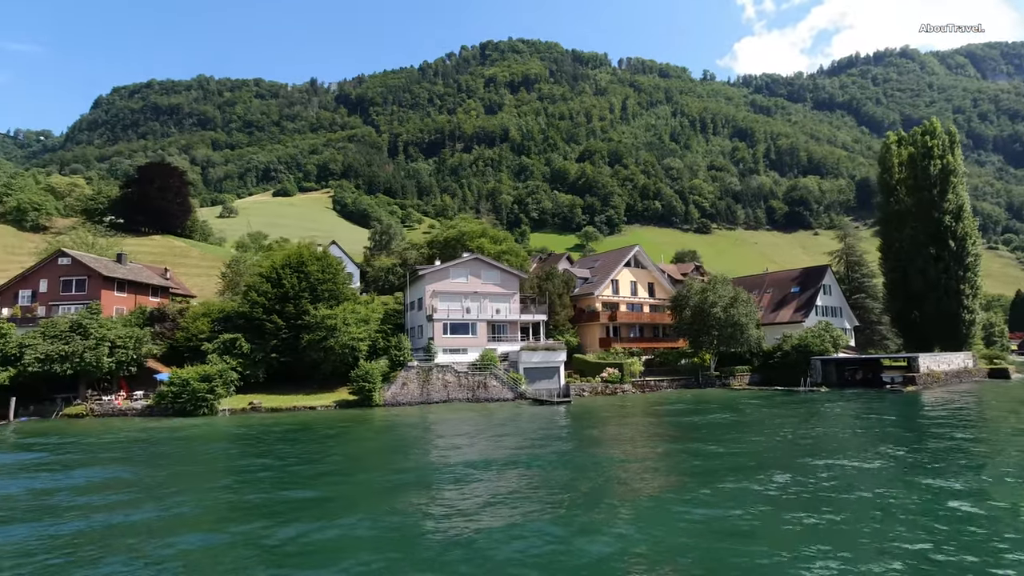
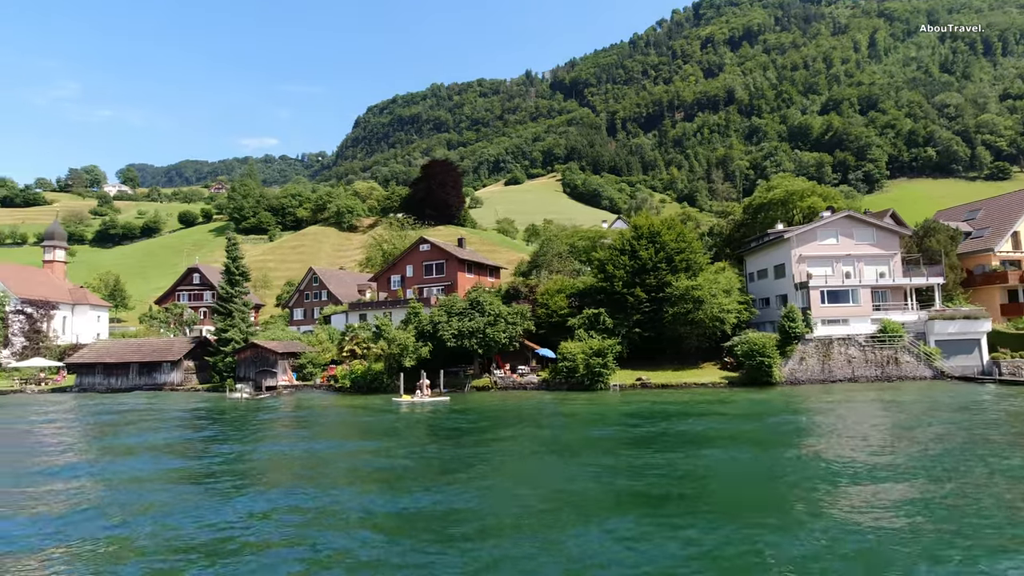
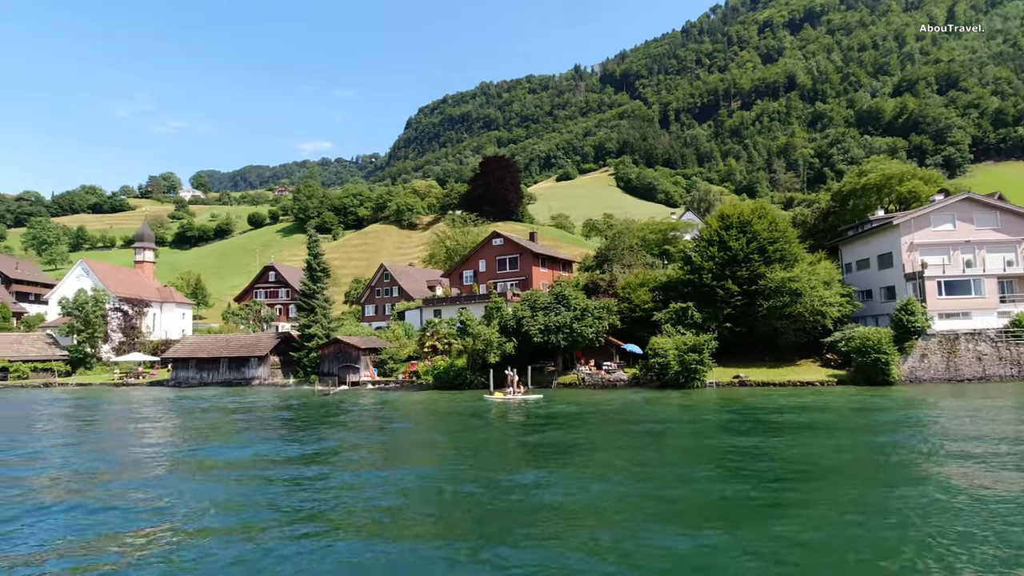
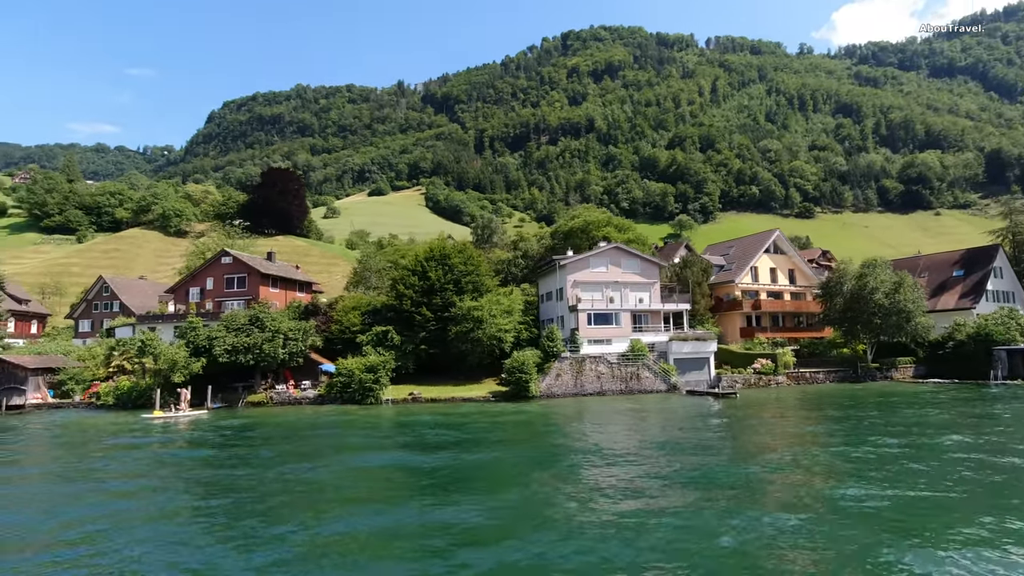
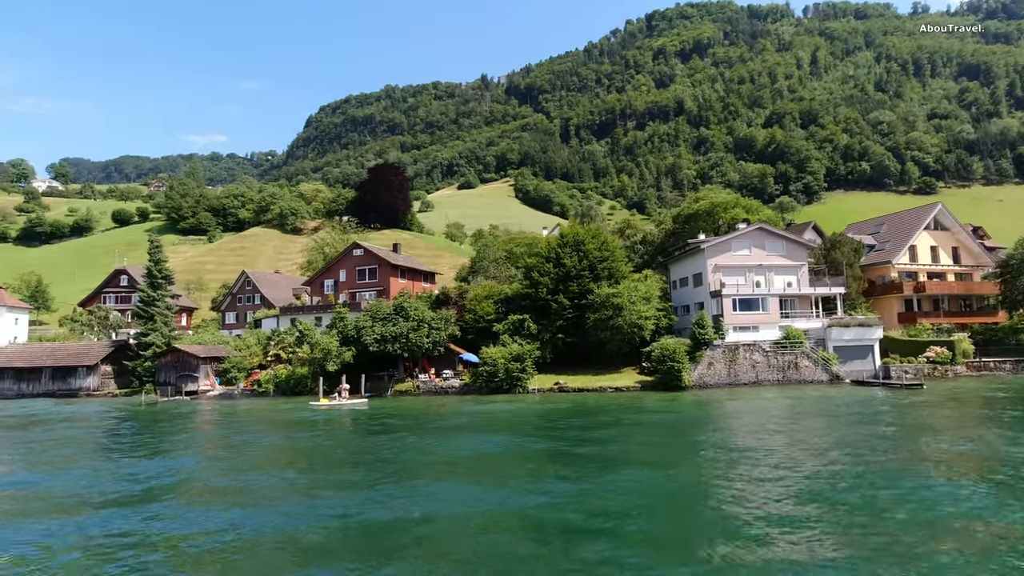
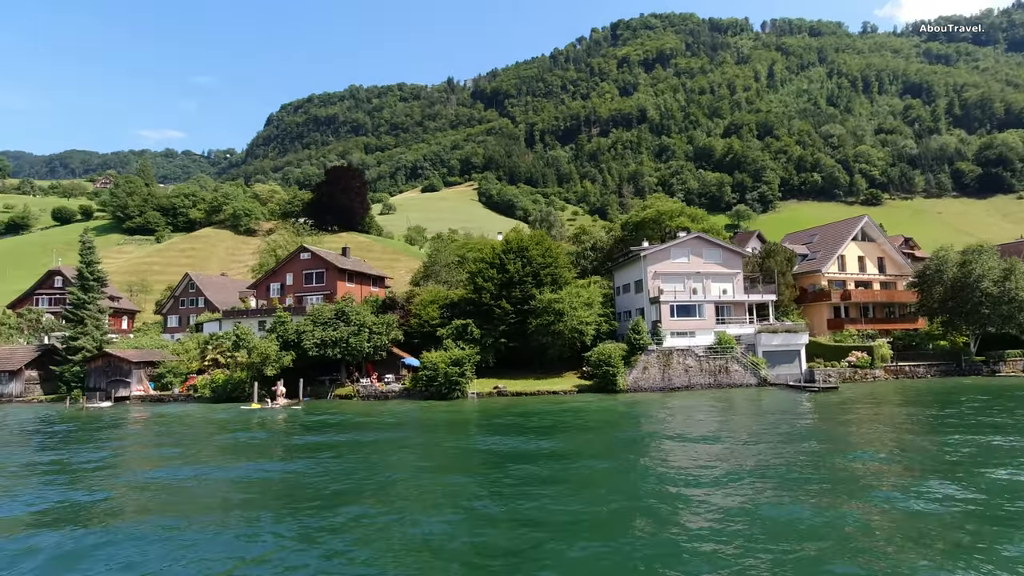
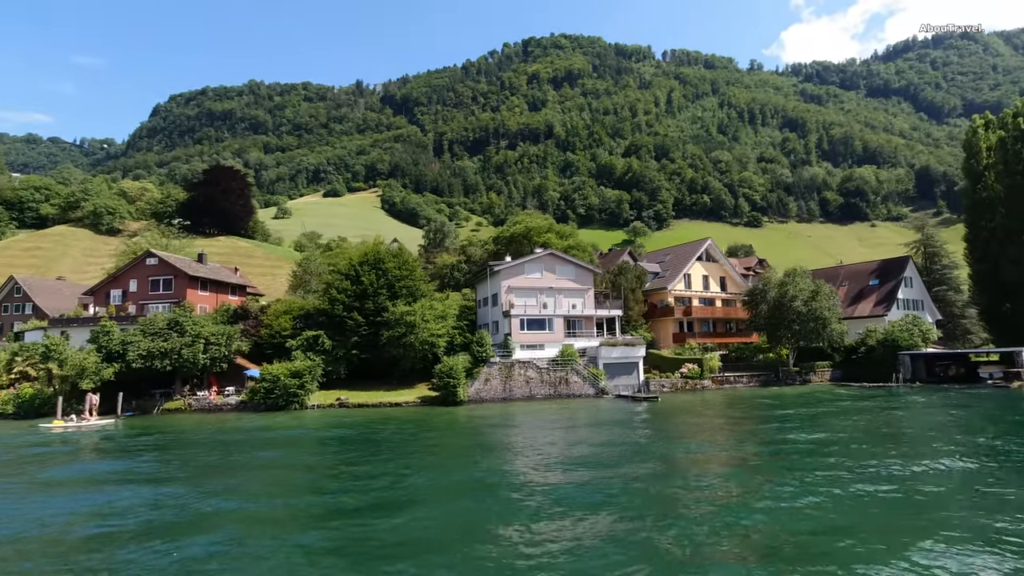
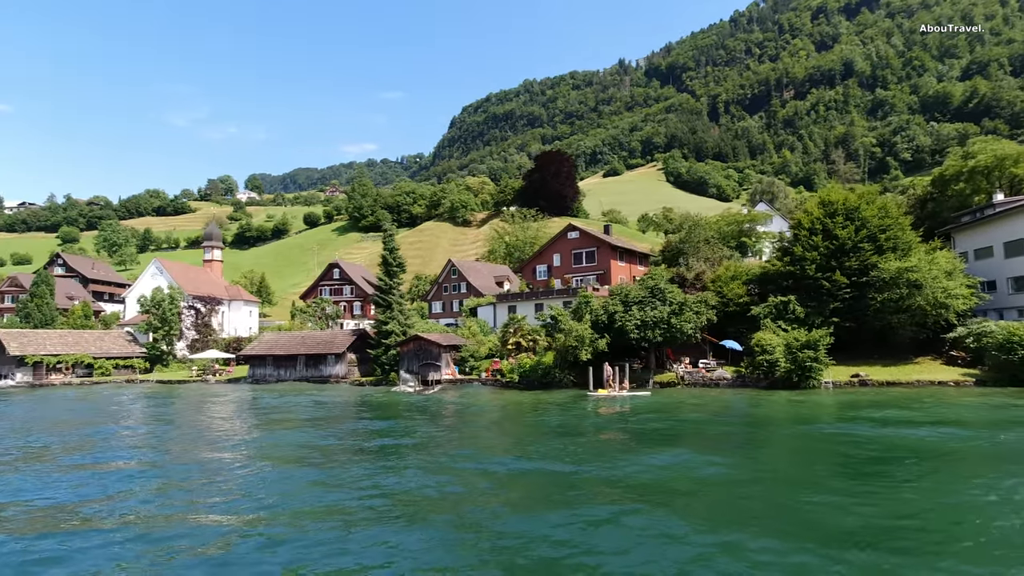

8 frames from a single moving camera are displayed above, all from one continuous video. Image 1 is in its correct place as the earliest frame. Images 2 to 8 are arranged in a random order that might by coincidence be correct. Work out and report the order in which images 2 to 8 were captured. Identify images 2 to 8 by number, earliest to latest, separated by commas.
7, 4, 6, 5, 2, 3, 8
